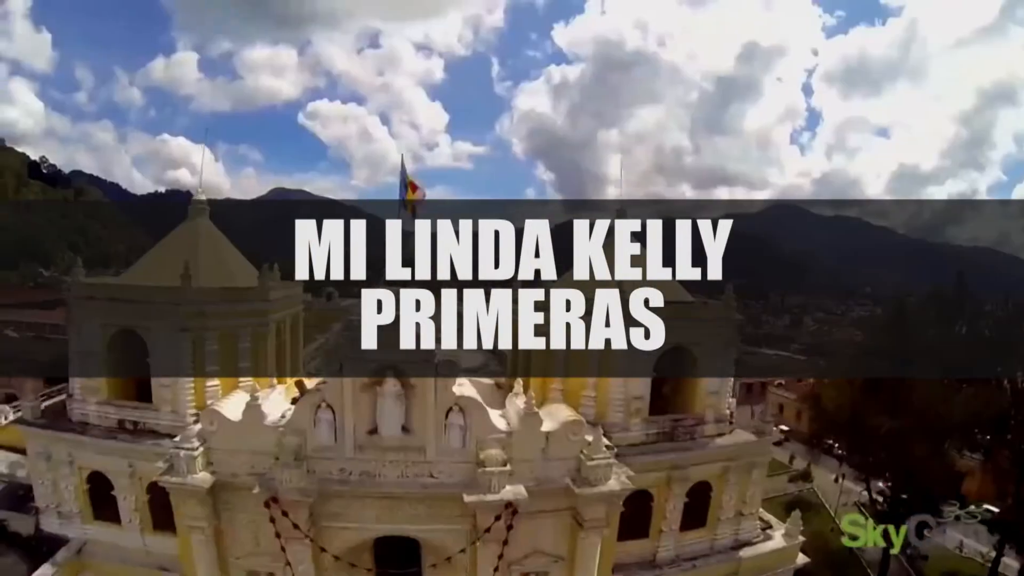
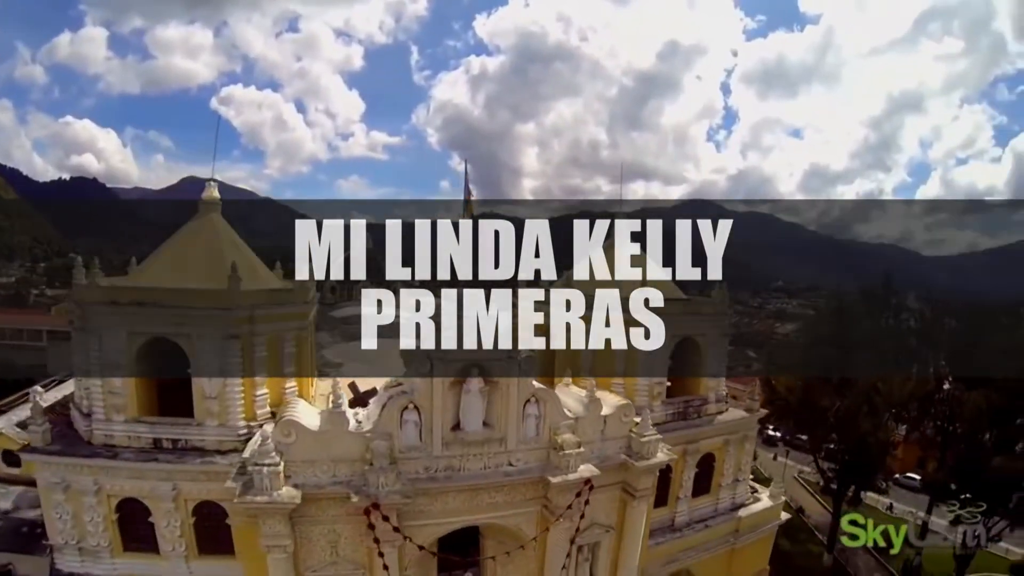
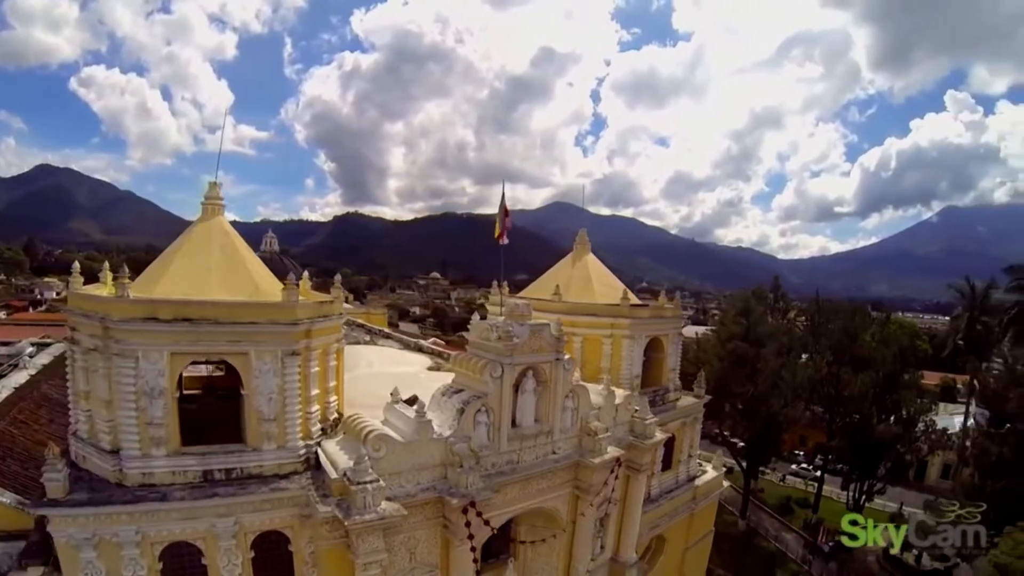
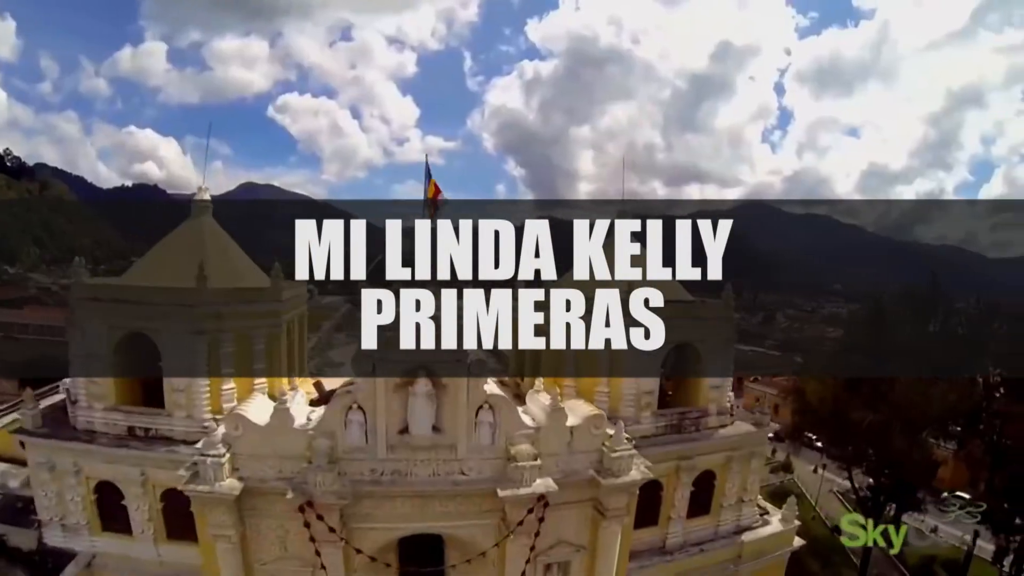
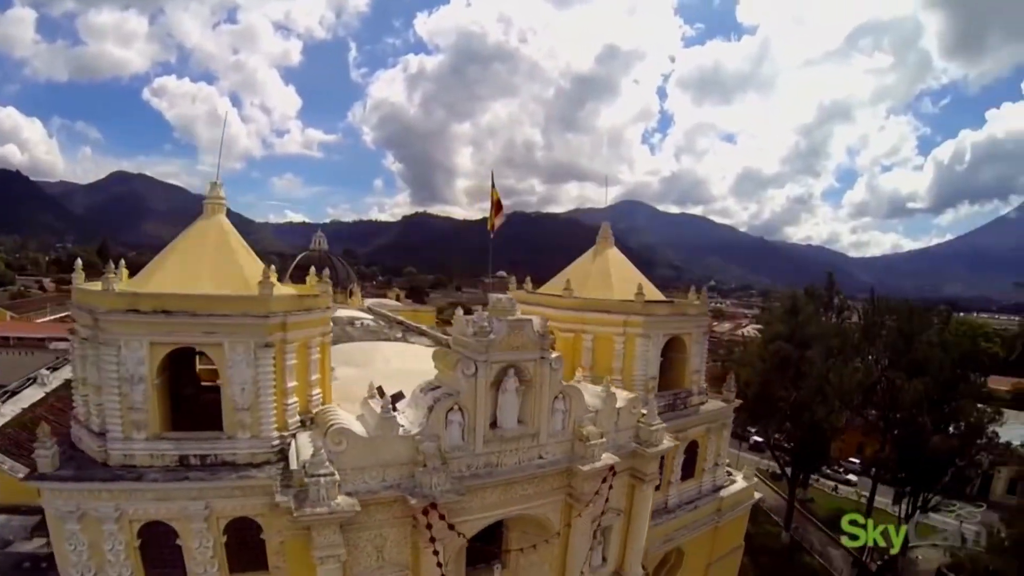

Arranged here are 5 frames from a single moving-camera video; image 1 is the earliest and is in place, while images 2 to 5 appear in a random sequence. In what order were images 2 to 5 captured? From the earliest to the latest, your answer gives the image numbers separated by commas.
4, 2, 5, 3
